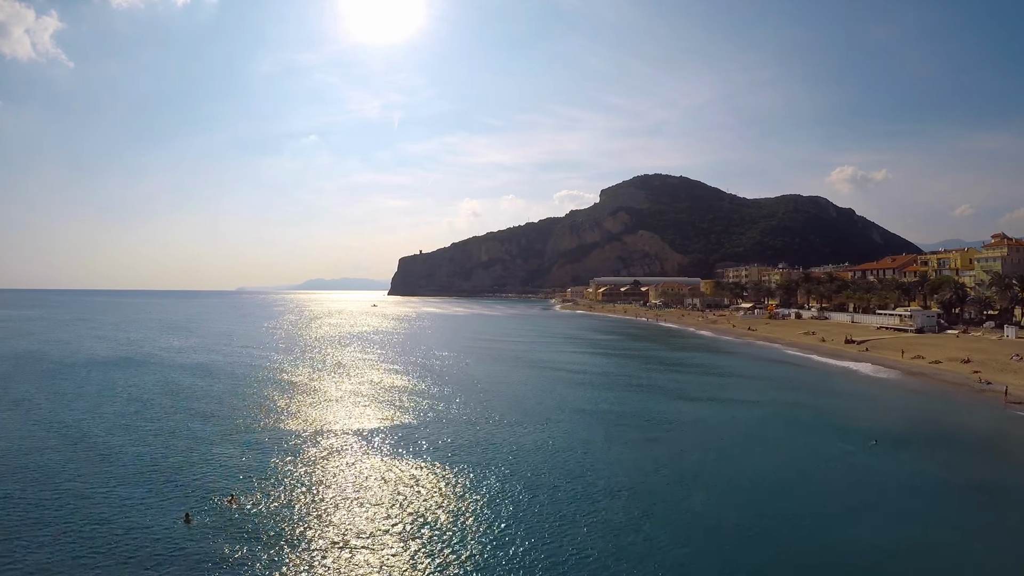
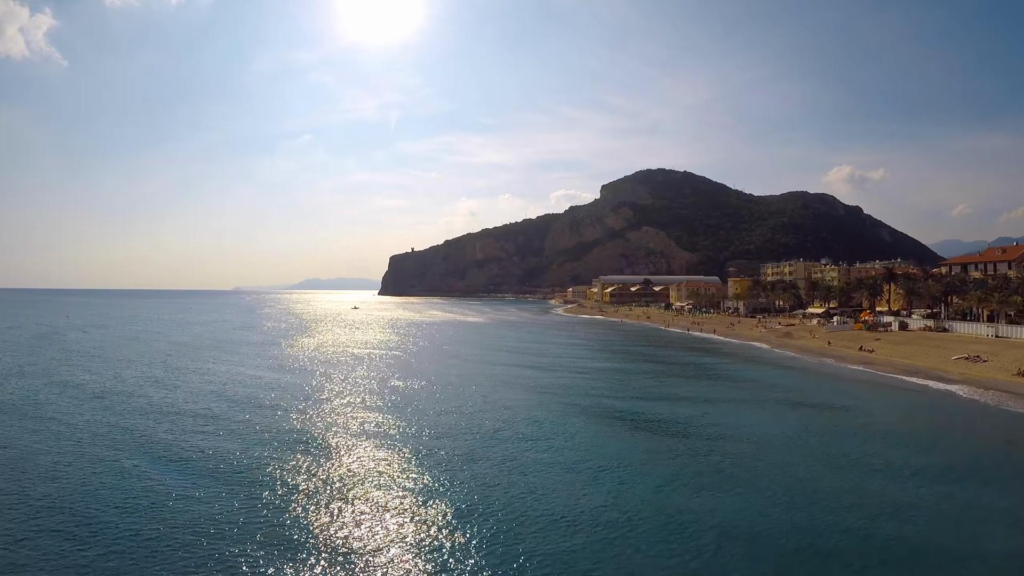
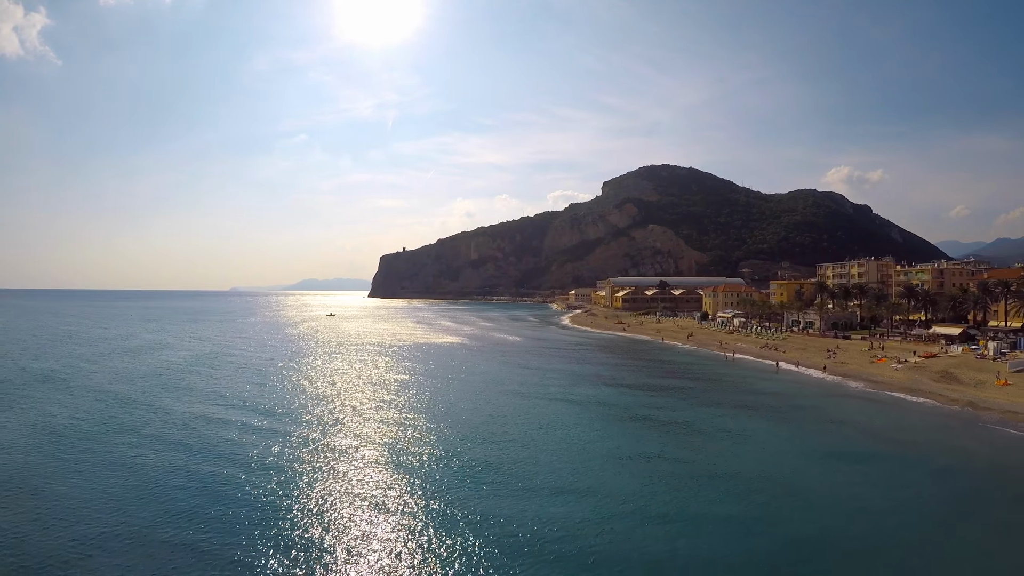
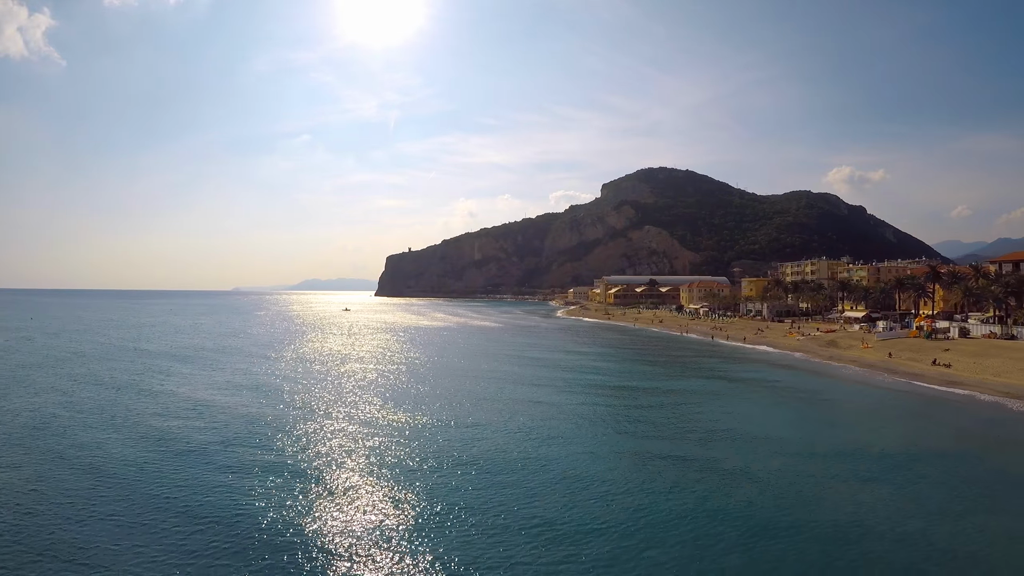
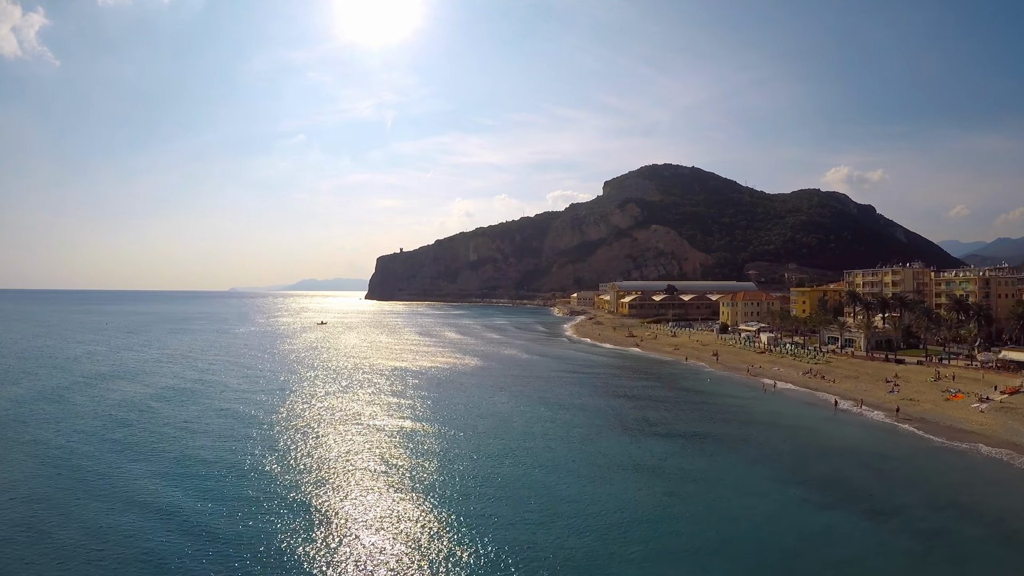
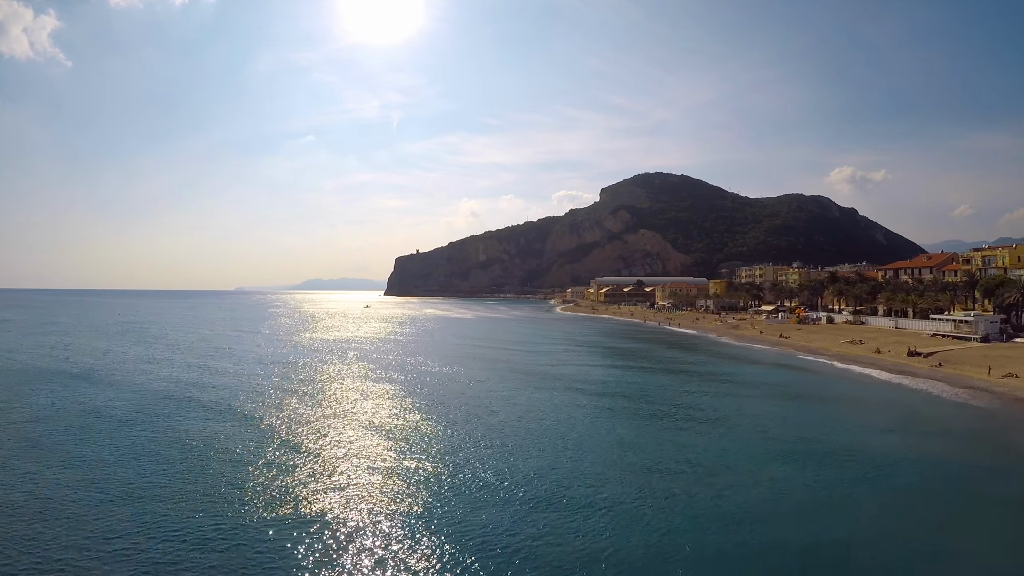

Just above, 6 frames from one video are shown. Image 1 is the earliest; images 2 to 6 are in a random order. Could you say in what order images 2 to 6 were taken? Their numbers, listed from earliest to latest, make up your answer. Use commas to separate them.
6, 2, 4, 3, 5
